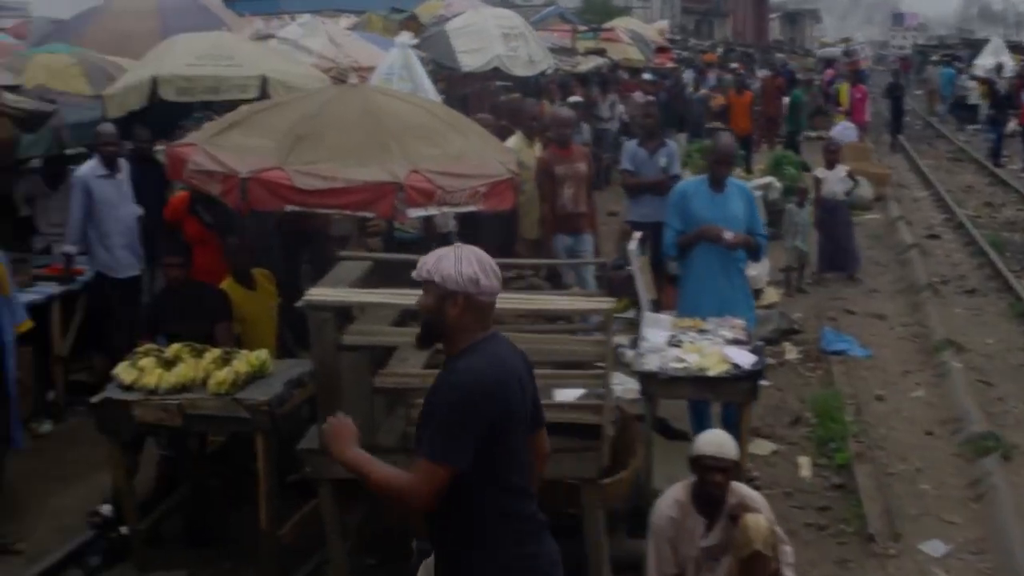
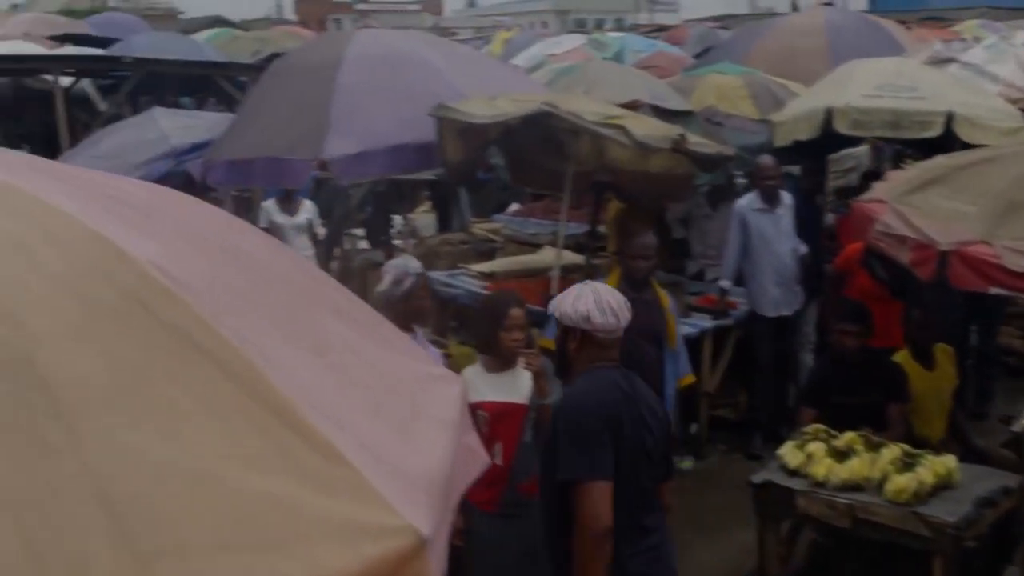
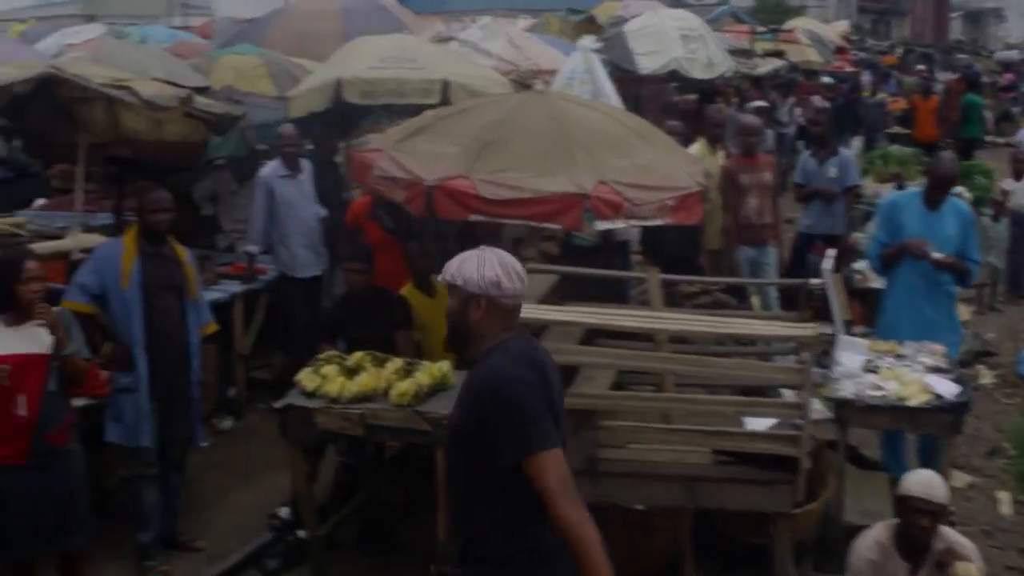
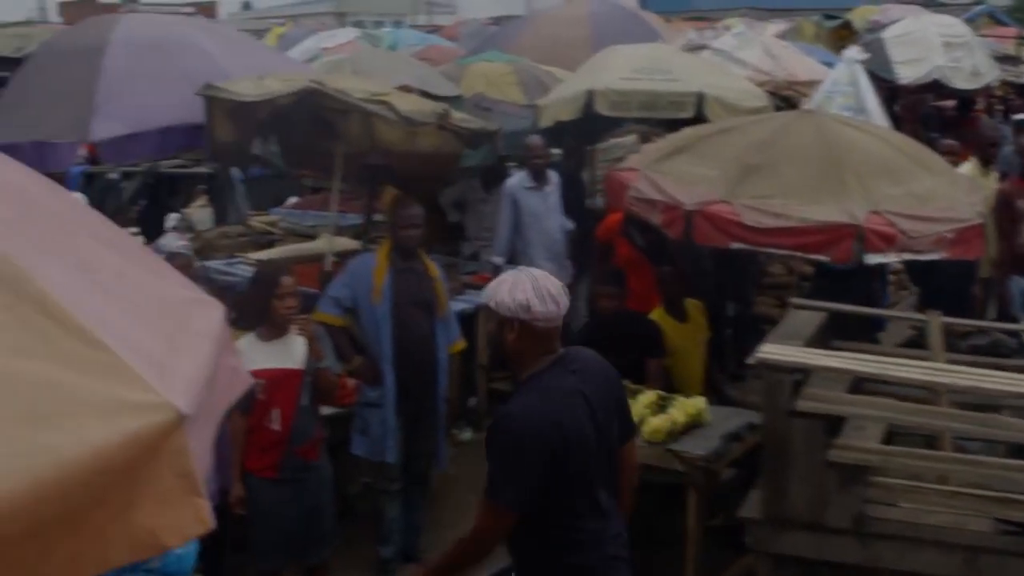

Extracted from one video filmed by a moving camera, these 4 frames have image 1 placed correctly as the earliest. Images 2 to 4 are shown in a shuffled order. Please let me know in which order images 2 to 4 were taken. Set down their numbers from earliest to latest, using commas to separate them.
3, 4, 2
